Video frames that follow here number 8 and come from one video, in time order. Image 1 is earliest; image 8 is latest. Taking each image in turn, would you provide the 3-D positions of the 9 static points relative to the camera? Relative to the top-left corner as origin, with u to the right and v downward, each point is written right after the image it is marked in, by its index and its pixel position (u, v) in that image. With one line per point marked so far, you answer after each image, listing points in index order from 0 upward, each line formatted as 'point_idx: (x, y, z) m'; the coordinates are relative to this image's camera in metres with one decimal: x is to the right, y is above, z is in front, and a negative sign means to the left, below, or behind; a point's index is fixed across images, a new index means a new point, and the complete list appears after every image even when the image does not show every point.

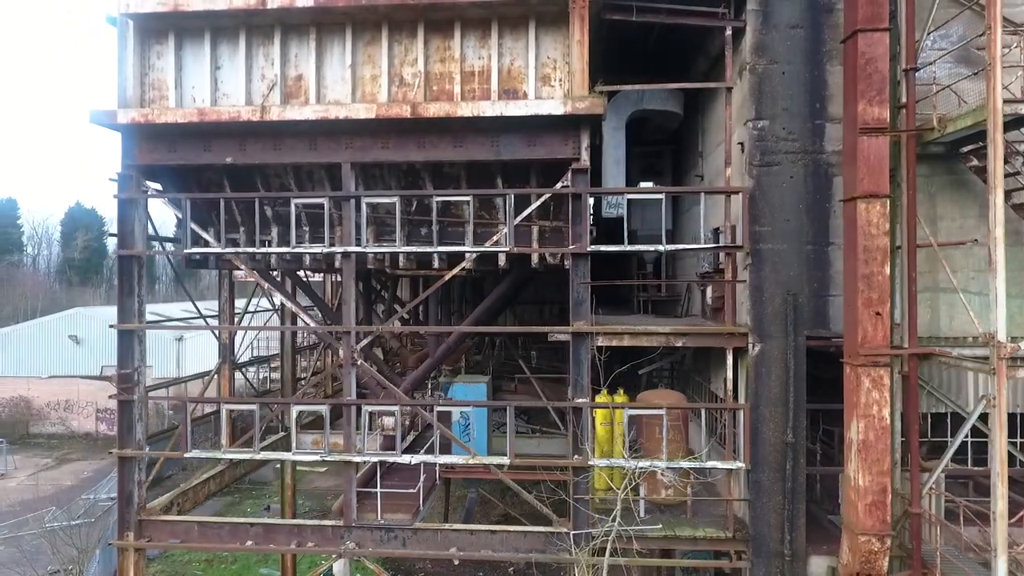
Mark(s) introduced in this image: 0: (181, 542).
0: (-5.2, -4.1, +8.1) m
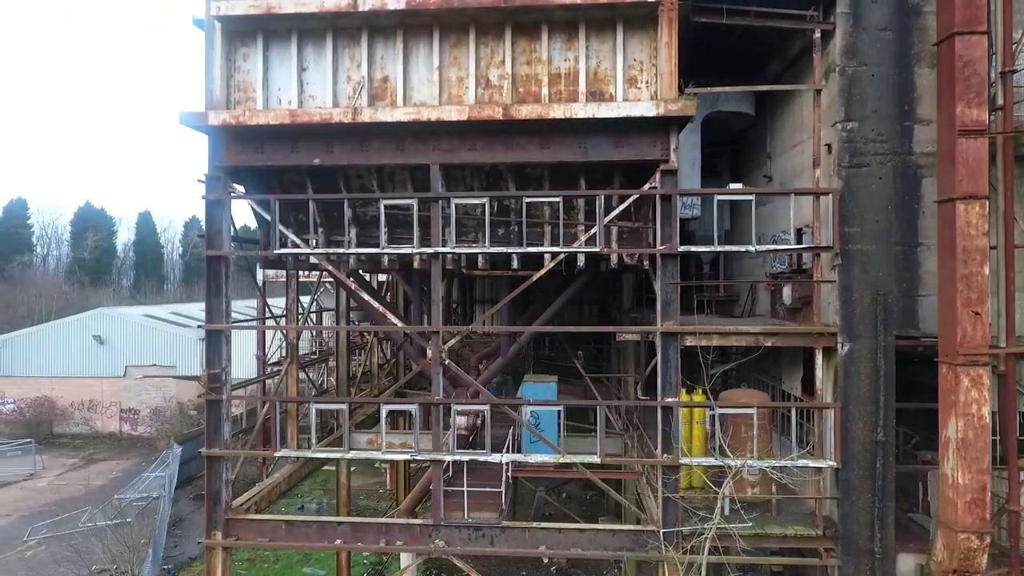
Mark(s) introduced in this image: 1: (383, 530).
0: (-3.8, -4.1, +8.2) m
1: (-2.0, -3.8, +8.1) m
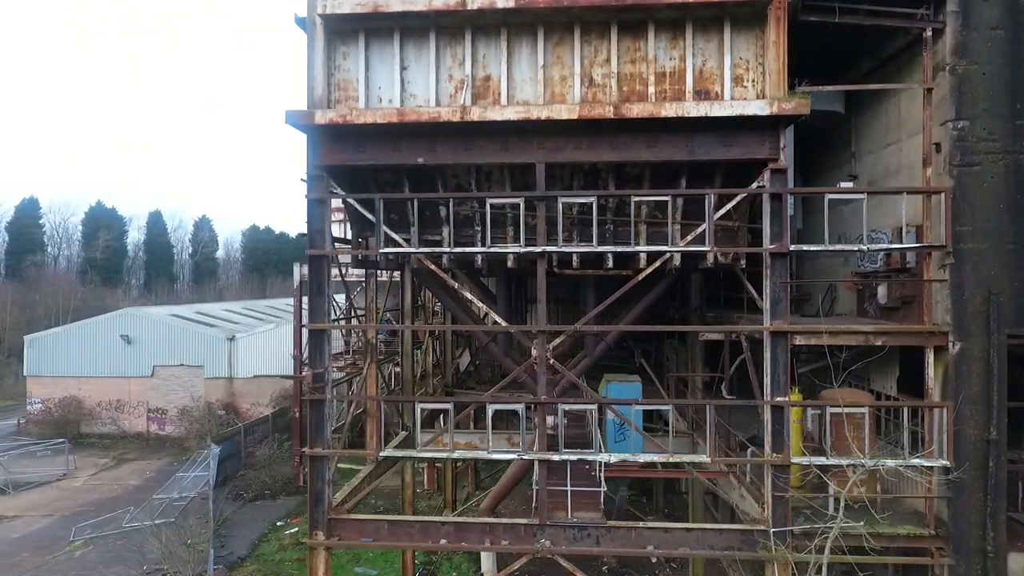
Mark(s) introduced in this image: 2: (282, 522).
0: (-2.2, -4.0, +8.2) m
1: (-0.4, -3.8, +8.1) m
2: (-8.7, -8.9, +19.3) m
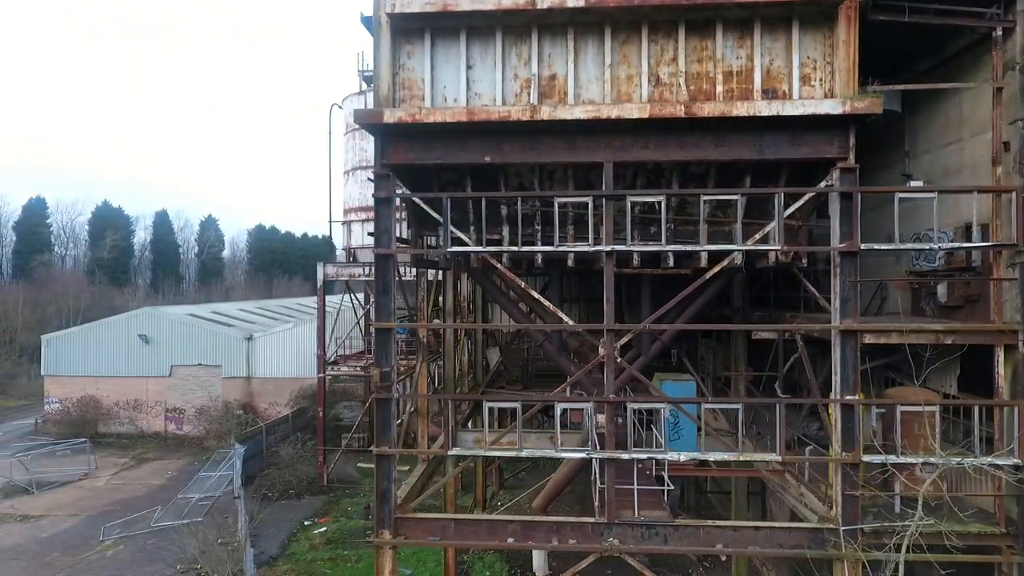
0: (-1.1, -4.0, +8.2) m
1: (+0.7, -3.8, +8.1) m
2: (-7.6, -8.8, +19.3) m
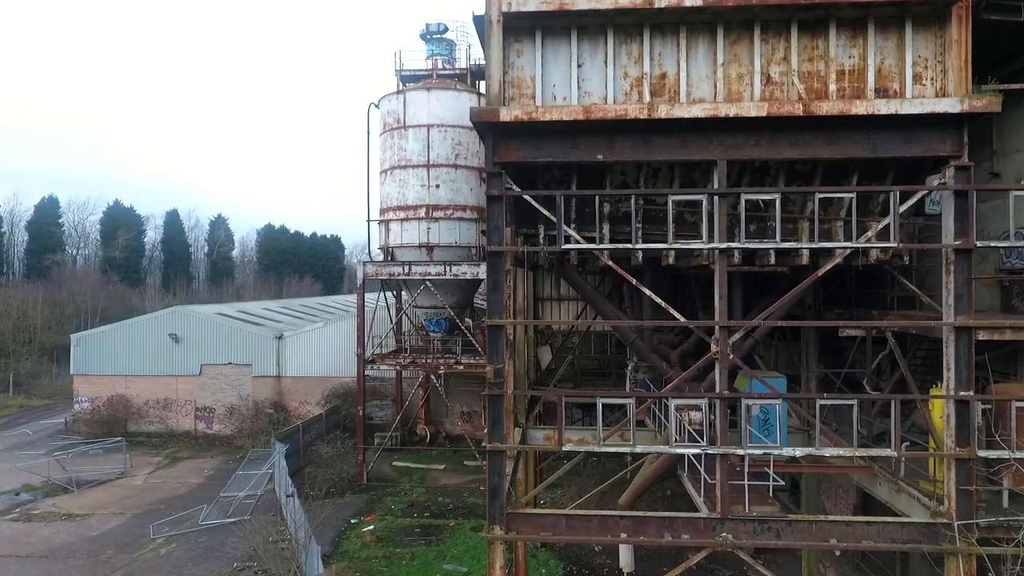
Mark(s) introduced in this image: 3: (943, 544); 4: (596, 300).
0: (+0.7, -4.0, +8.2) m
1: (+2.5, -3.8, +8.2) m
2: (-5.9, -8.8, +19.4) m
3: (+6.6, -3.9, +7.8) m
4: (+1.6, -0.2, +10.2) m
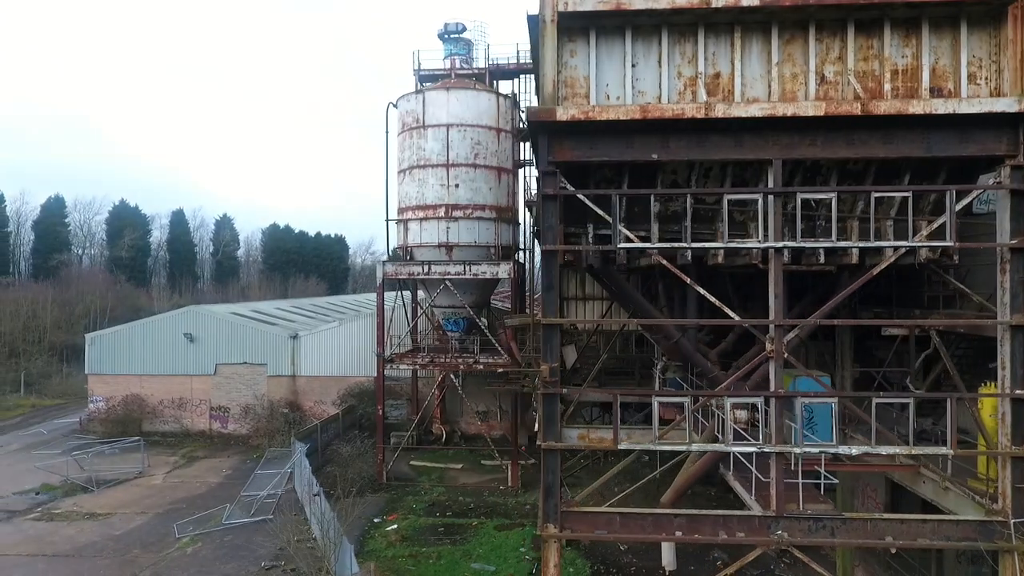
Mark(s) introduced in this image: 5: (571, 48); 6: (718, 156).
0: (+1.5, -4.0, +8.3) m
1: (+3.4, -3.8, +8.2) m
2: (-5.0, -8.8, +19.4) m
3: (+7.4, -3.9, +7.8) m
4: (+2.5, -0.2, +10.2) m
5: (+1.0, +3.9, +8.4) m
6: (+3.3, +2.1, +8.1) m
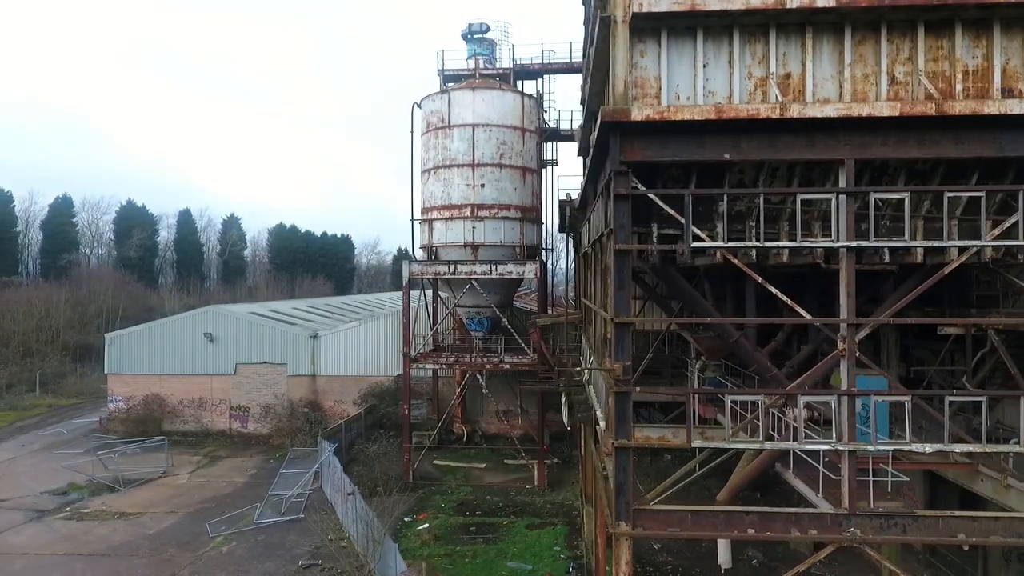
0: (+2.7, -4.0, +8.3) m
1: (+4.5, -3.7, +8.2) m
2: (-3.9, -8.8, +19.4) m
3: (+8.6, -3.9, +7.9) m
4: (+3.7, -0.2, +10.3) m
5: (+2.2, +4.0, +8.5) m
6: (+4.4, +2.1, +8.2) m
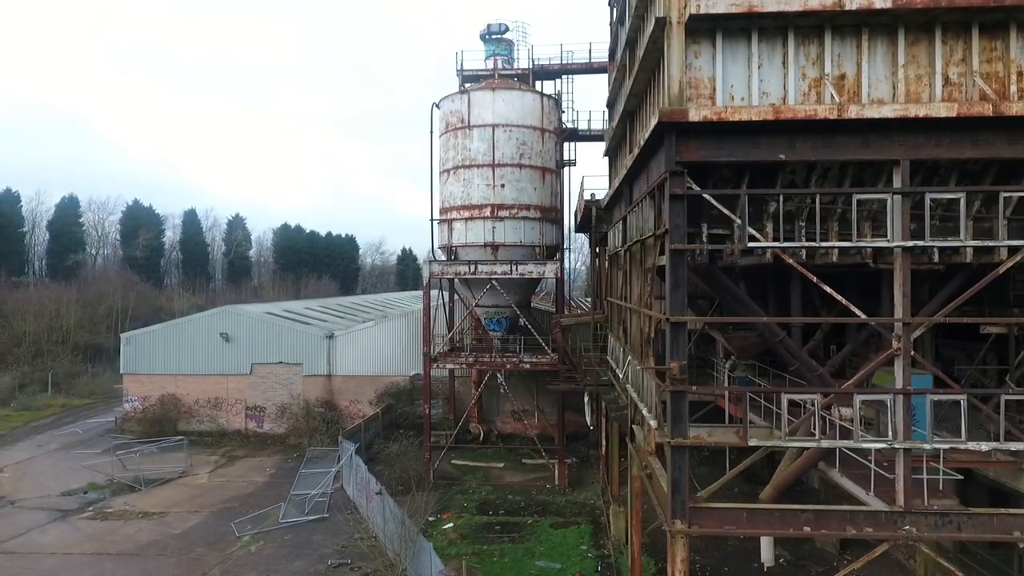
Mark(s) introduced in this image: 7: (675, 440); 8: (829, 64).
0: (+3.6, -3.9, +8.4) m
1: (+5.5, -3.7, +8.3) m
2: (-2.9, -8.8, +19.5) m
3: (+9.6, -3.9, +7.9) m
4: (+4.6, -0.2, +10.3) m
5: (+3.1, +4.0, +8.5) m
6: (+5.4, +2.1, +8.3) m
7: (+2.7, -2.5, +8.3) m
8: (+5.2, +3.7, +8.4) m
